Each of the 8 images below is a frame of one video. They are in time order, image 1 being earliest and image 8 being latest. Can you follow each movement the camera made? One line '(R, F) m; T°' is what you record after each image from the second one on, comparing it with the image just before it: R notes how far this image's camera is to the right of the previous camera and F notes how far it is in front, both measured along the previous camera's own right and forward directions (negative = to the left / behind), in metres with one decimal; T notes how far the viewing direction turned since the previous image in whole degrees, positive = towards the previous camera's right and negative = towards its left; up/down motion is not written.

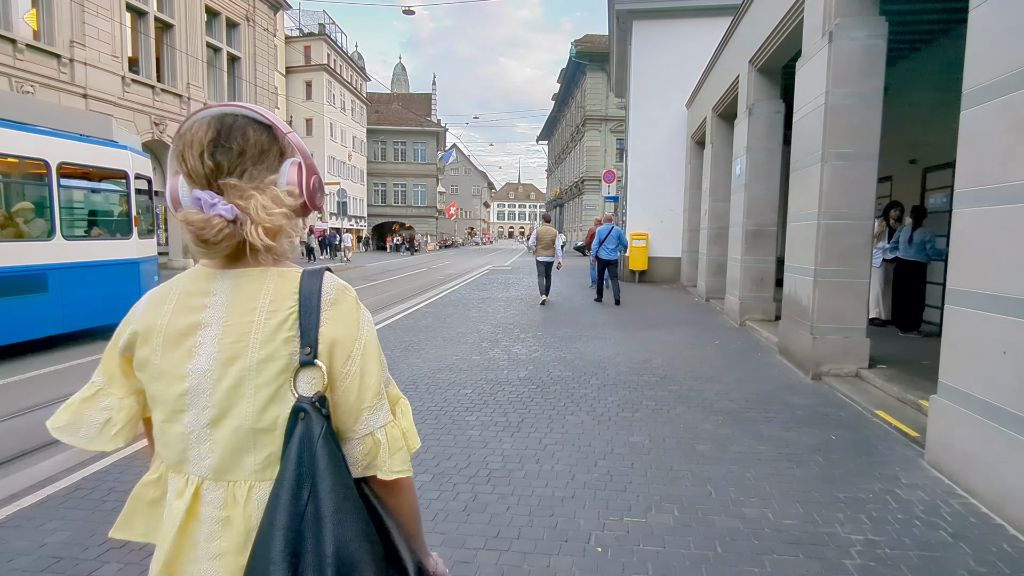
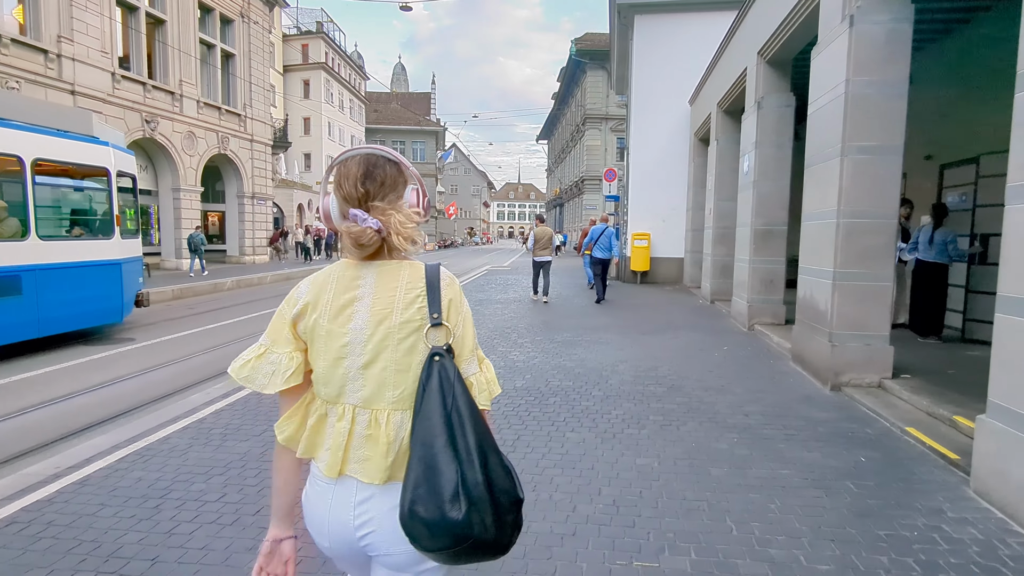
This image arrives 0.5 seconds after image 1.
(0.0, +0.5) m; 0°
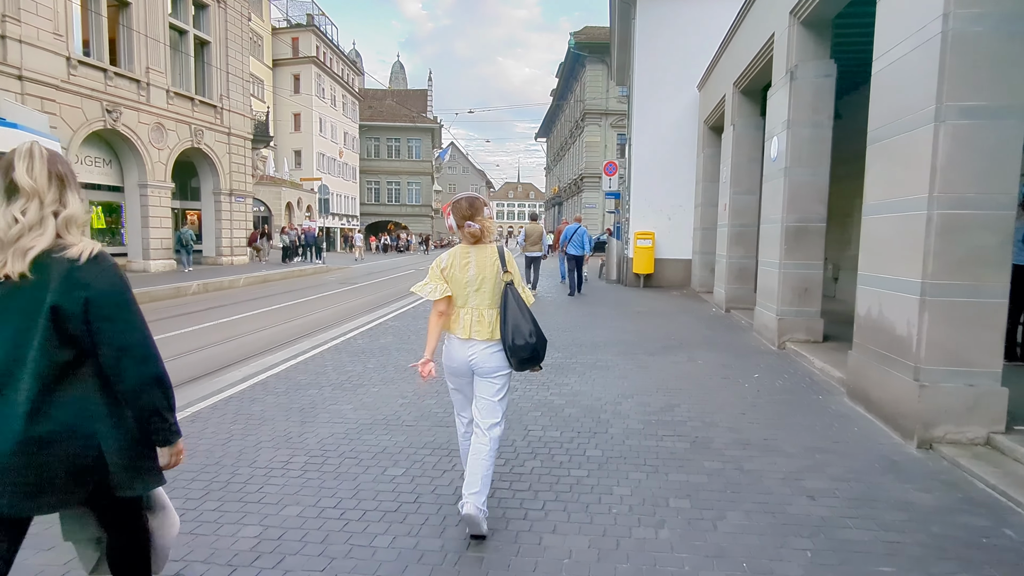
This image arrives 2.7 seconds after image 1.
(+0.3, +1.7) m; 0°
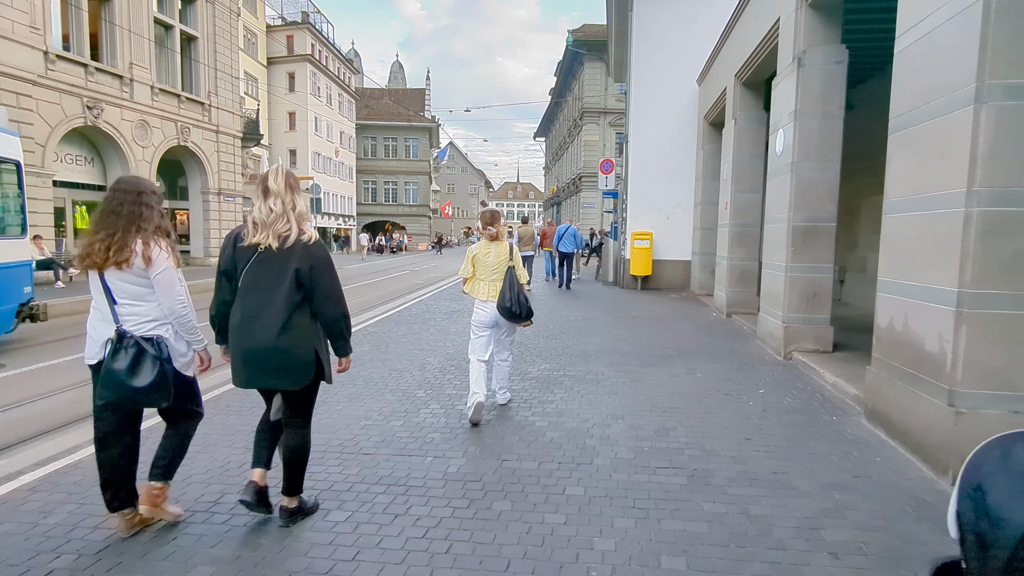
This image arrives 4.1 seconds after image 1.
(+0.2, +0.6) m; 0°
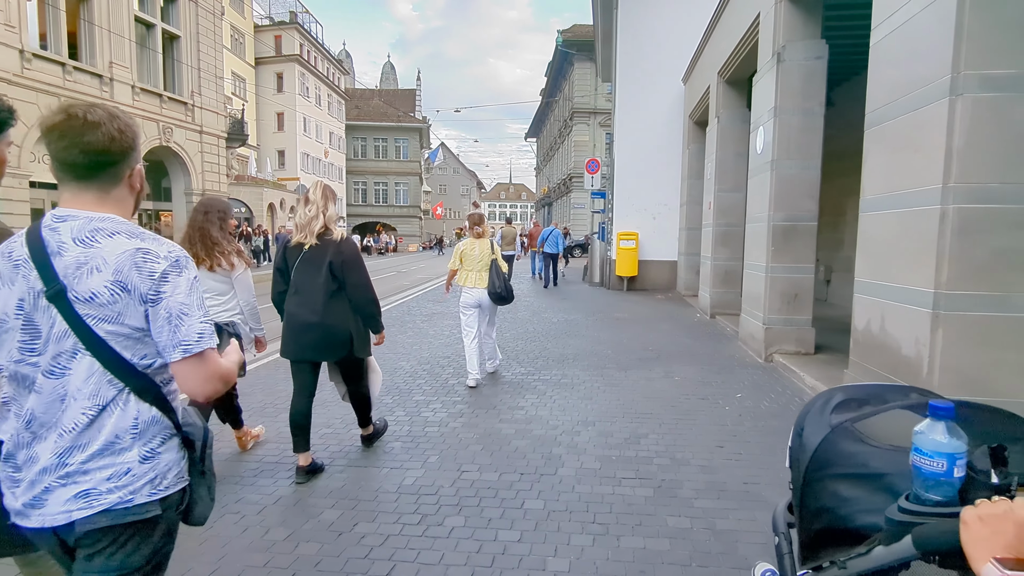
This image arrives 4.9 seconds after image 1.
(+0.2, +0.2) m; +1°
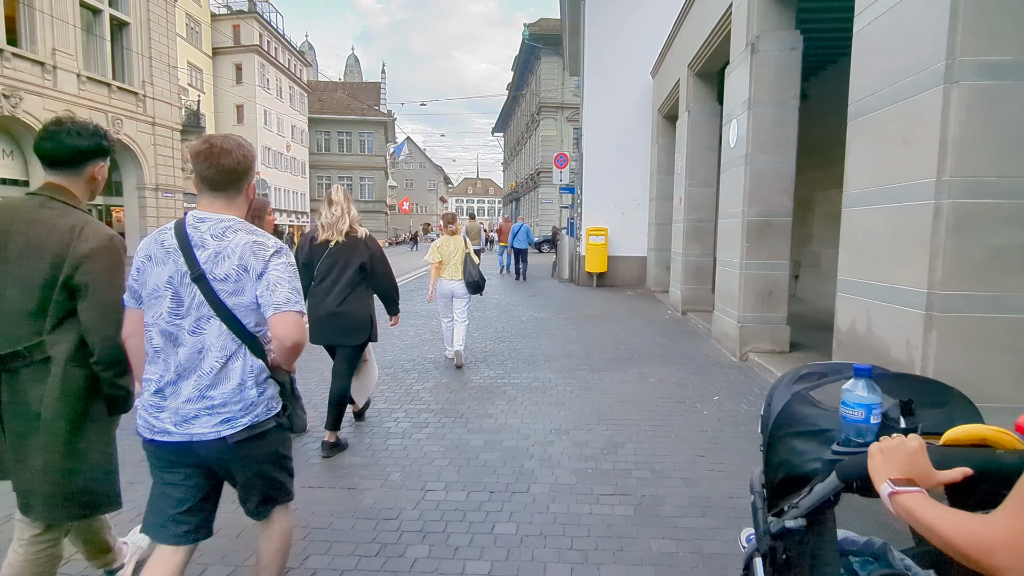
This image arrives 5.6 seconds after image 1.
(0.0, +0.3) m; +3°
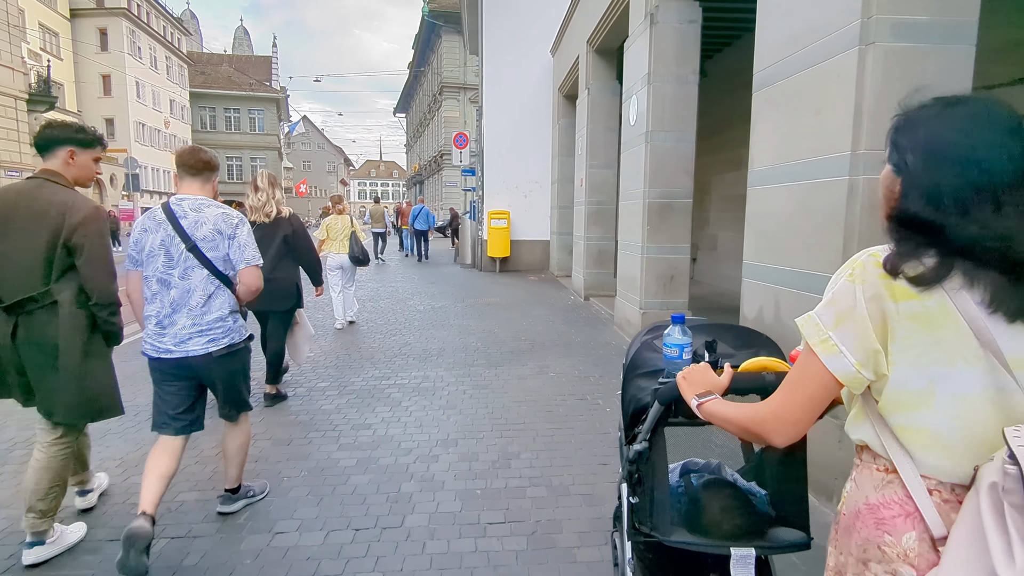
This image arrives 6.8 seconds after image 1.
(+0.2, +0.6) m; +8°
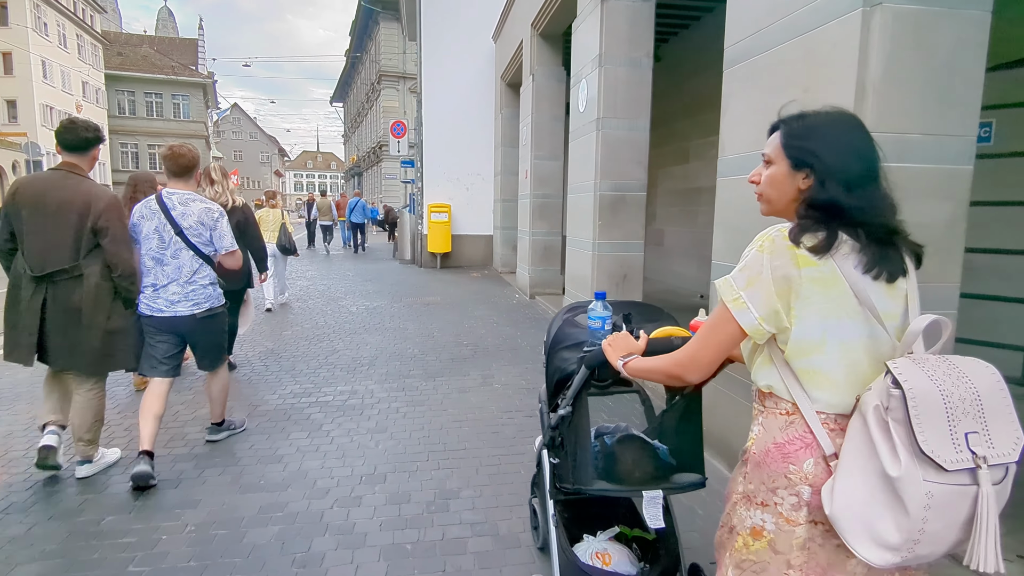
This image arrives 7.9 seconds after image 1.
(0.0, +0.6) m; +5°
